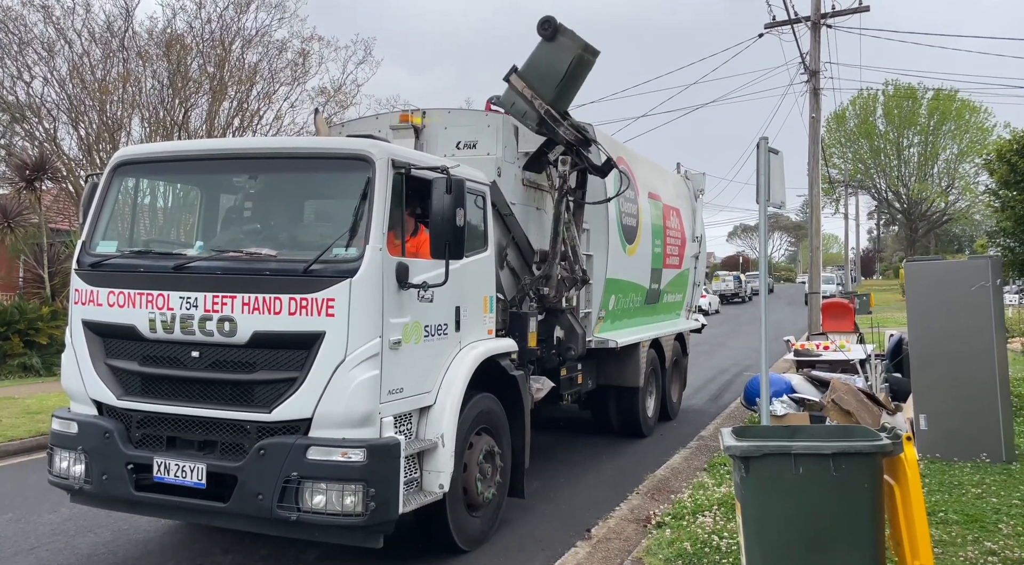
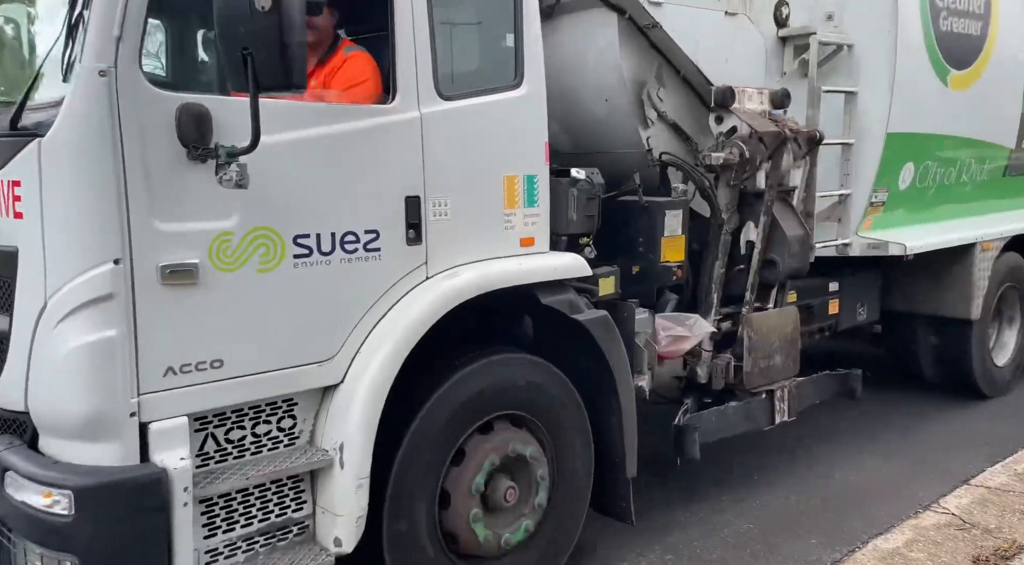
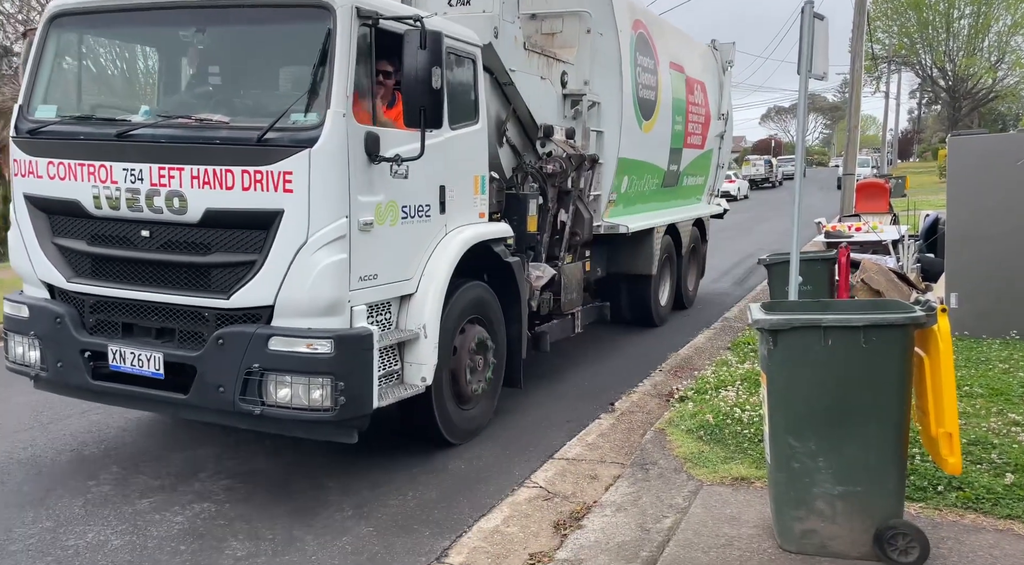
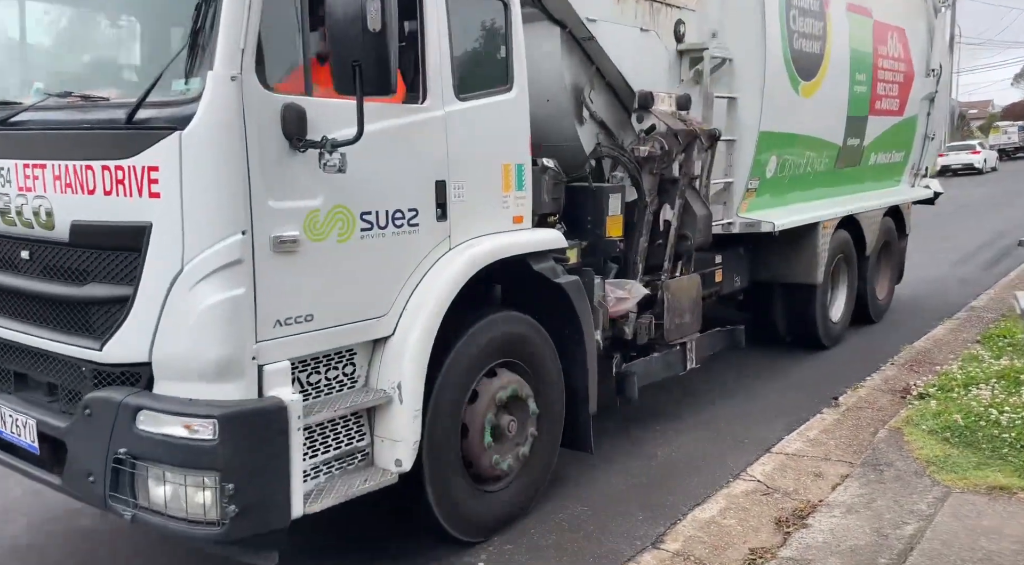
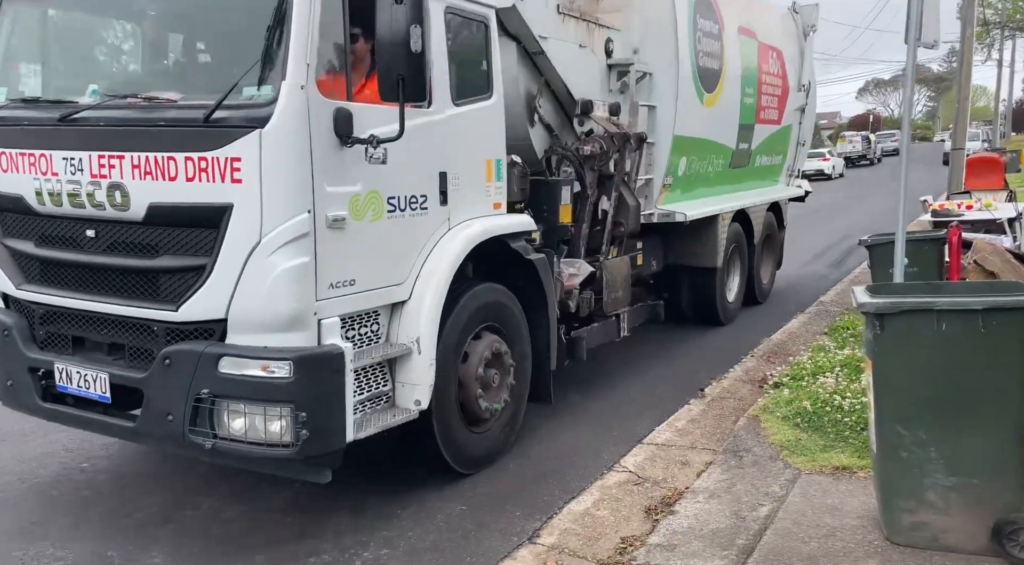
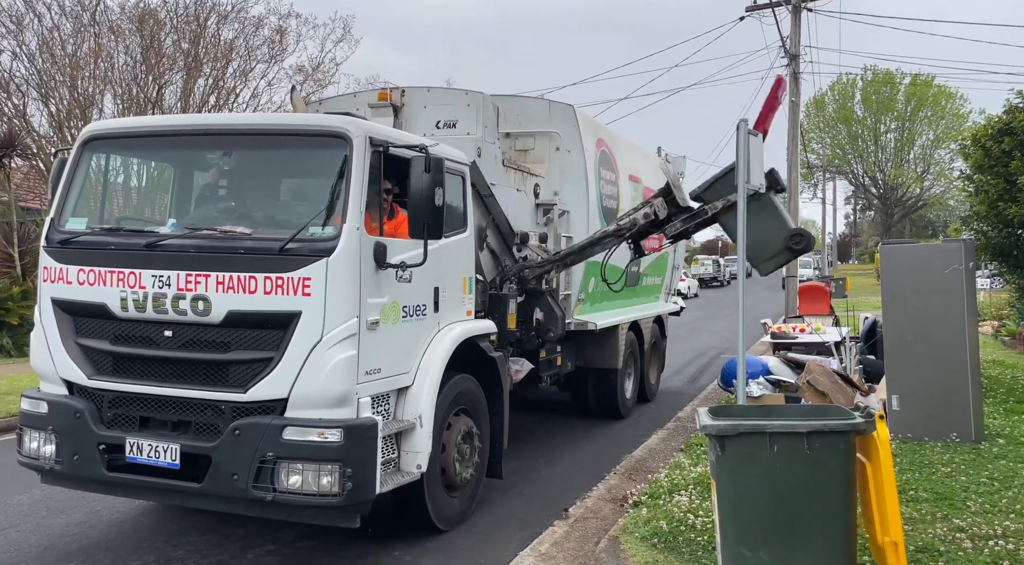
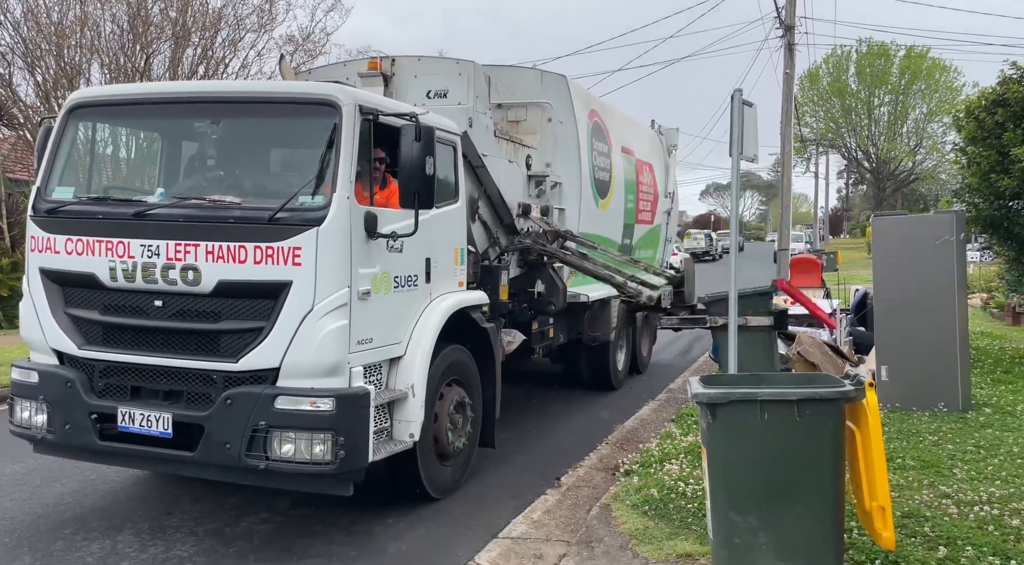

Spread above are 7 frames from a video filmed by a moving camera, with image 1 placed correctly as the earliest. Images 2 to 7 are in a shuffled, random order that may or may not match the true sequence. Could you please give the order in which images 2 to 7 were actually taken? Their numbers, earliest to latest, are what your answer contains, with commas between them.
6, 7, 3, 5, 4, 2
